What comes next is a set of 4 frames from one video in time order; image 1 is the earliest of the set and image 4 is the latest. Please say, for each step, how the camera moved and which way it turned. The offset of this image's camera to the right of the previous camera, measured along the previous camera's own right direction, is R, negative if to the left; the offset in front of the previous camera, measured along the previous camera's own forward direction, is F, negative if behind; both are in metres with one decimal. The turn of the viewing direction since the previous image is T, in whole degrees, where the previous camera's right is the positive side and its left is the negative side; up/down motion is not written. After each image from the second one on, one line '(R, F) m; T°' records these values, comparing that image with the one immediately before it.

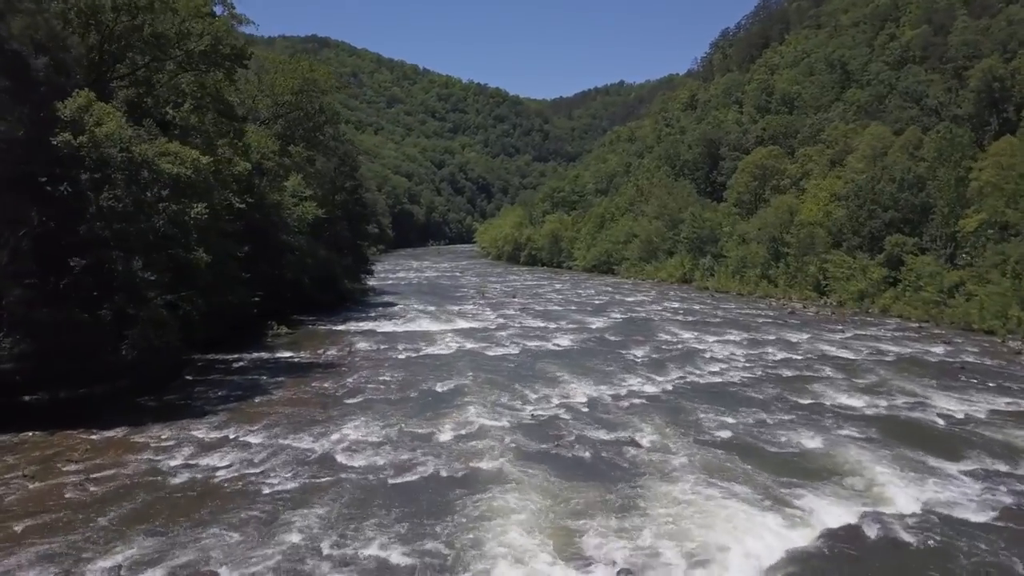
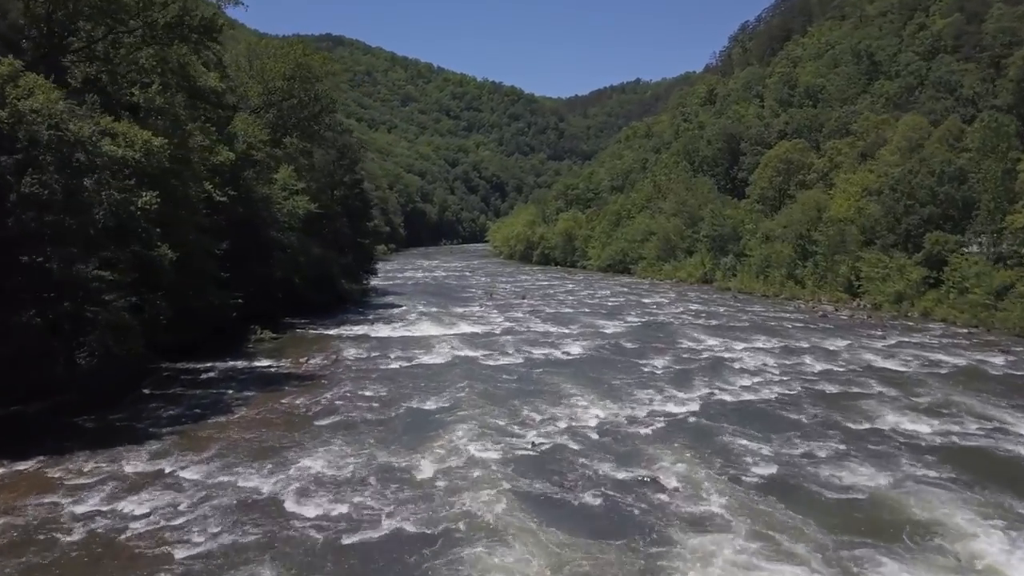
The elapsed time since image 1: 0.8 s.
(+0.3, +2.9) m; -1°
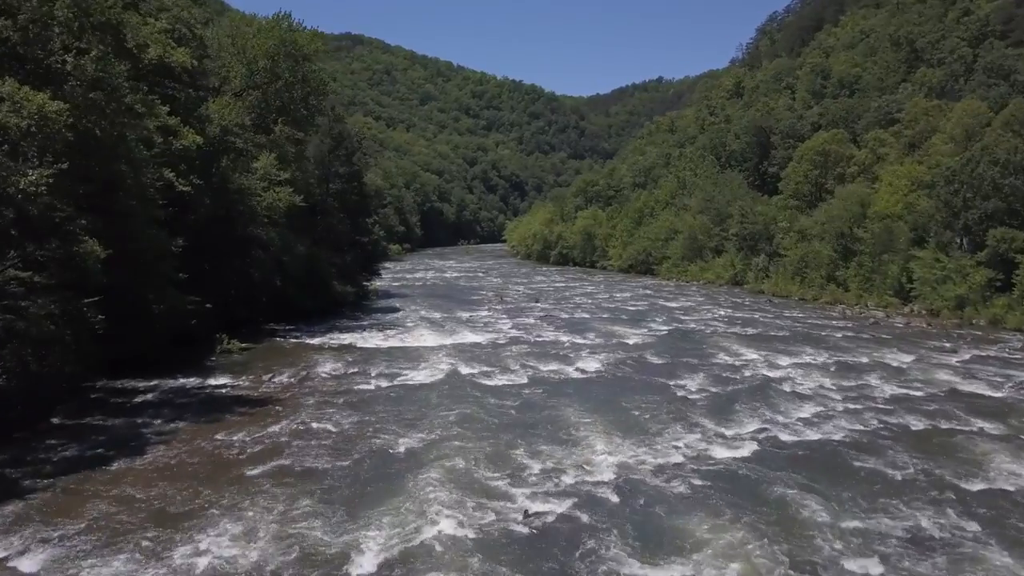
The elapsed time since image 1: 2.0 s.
(+0.5, +4.1) m; -1°
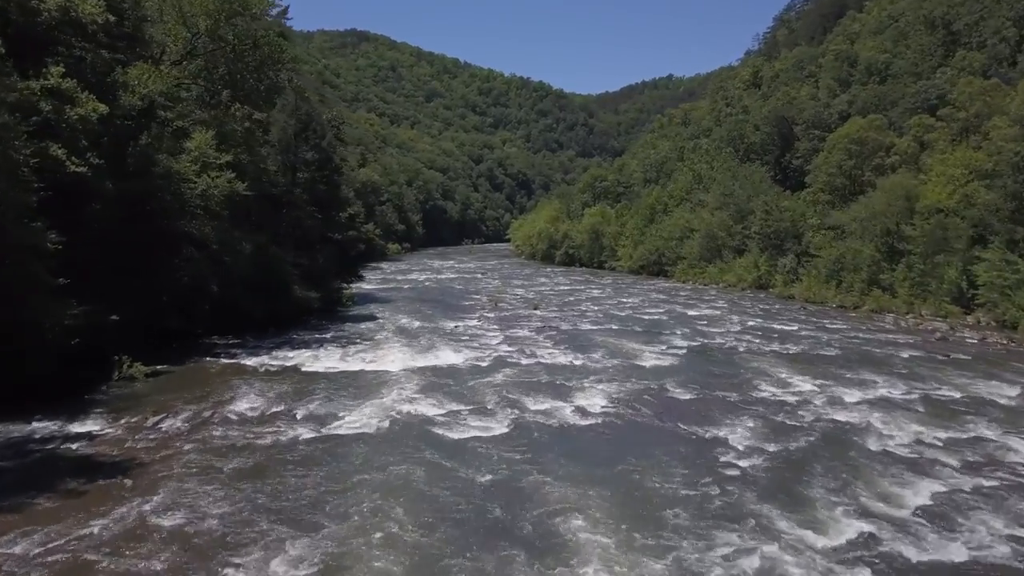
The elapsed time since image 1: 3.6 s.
(+0.6, +5.6) m; -1°
